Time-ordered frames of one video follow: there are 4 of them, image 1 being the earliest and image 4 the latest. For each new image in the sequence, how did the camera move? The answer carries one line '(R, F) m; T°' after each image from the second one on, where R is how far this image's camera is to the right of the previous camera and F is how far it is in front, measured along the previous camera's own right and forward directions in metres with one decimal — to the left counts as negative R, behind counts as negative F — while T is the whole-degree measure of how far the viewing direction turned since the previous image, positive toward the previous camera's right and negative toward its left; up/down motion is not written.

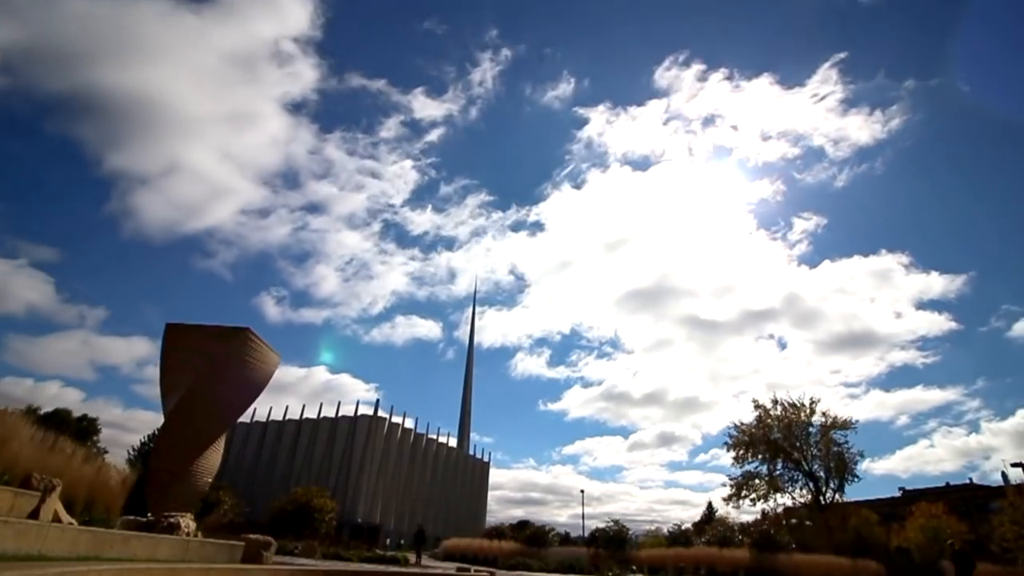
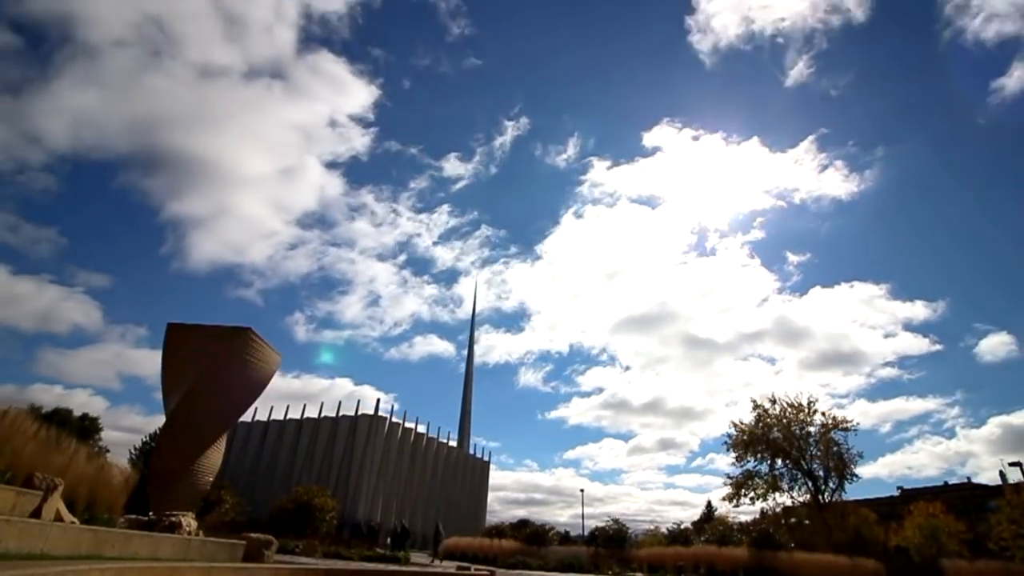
(0.0, -0.1) m; 0°
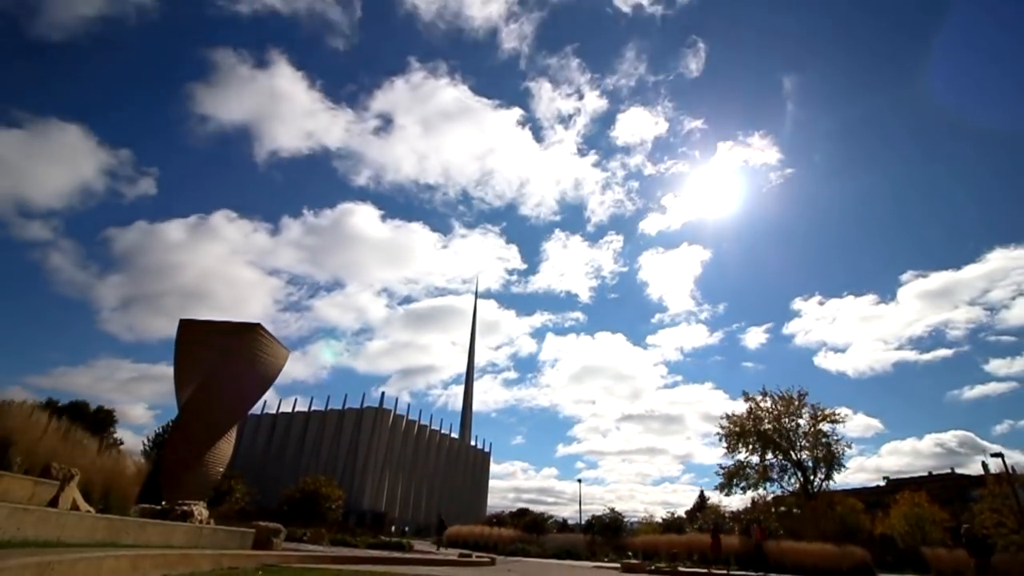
(+0.2, -0.9) m; 0°
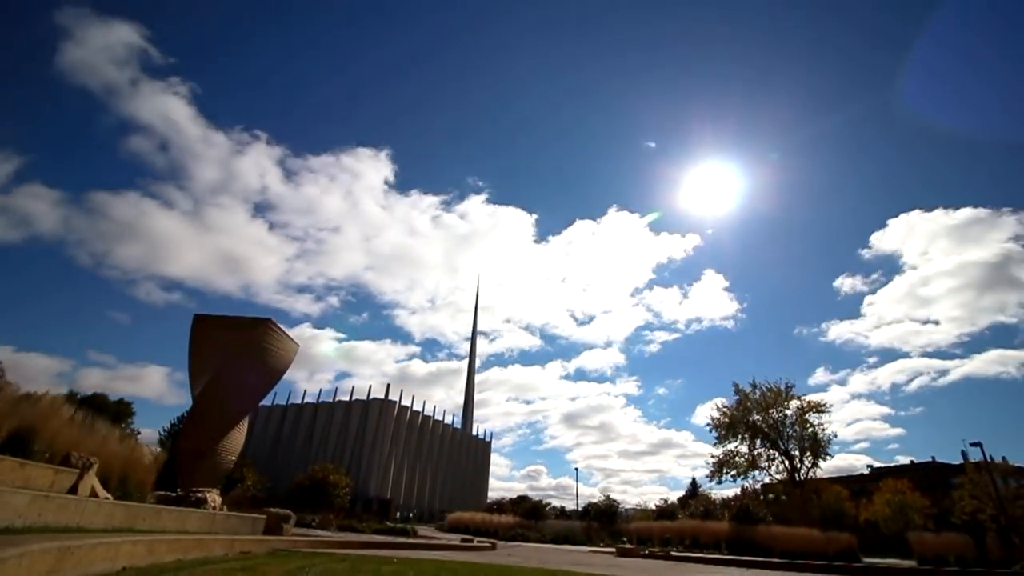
(+0.3, -1.0) m; 0°
